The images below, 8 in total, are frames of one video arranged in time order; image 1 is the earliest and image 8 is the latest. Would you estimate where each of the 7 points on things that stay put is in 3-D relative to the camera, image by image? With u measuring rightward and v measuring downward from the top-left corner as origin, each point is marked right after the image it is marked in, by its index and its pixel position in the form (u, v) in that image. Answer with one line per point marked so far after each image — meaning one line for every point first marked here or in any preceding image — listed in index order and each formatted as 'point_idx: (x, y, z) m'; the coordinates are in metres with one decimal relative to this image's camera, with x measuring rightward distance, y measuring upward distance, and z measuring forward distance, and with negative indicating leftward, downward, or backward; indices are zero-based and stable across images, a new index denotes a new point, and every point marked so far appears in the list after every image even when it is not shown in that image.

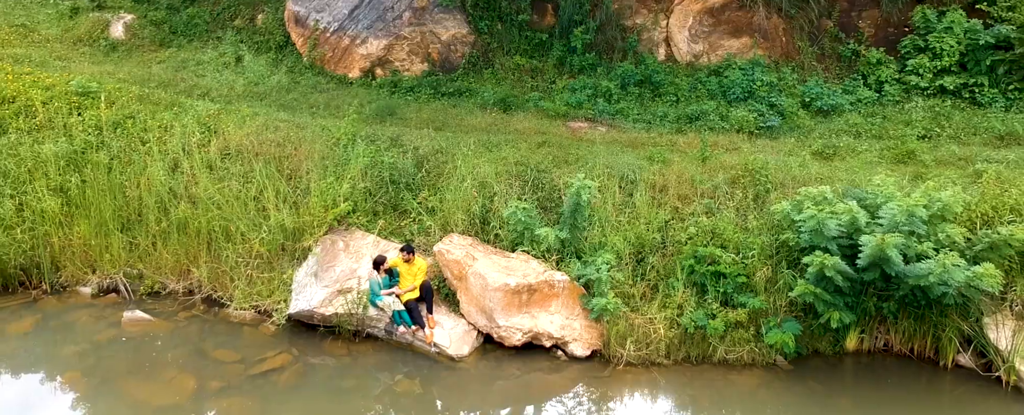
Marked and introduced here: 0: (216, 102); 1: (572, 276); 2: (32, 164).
0: (-3.5, +1.3, +7.3) m
1: (+0.5, -0.6, +5.2) m
2: (-4.6, +0.4, +5.9) m
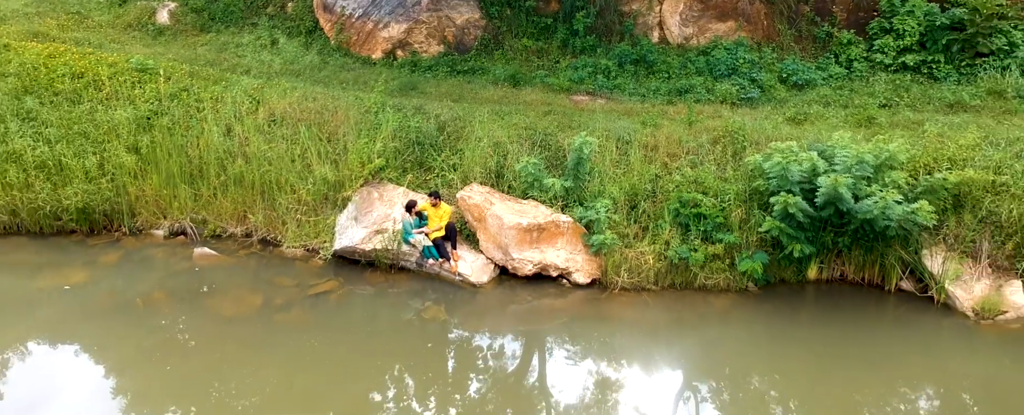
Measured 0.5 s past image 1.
0: (-3.4, +1.7, +8.2) m
1: (+0.6, -0.1, +6.1) m
2: (-4.4, +0.9, +6.8) m
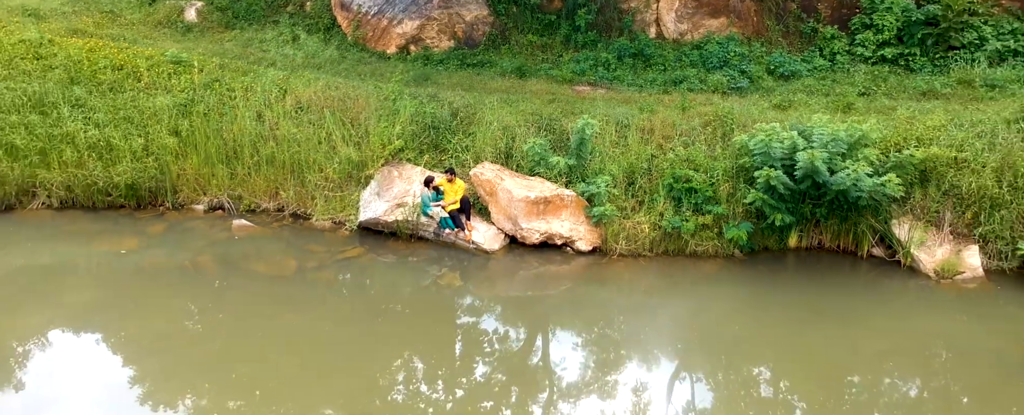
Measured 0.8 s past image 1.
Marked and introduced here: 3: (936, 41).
0: (-3.3, +2.0, +8.8) m
1: (+0.7, +0.2, +6.7) m
2: (-4.3, +1.1, +7.4) m
3: (+5.9, +2.3, +8.6) m
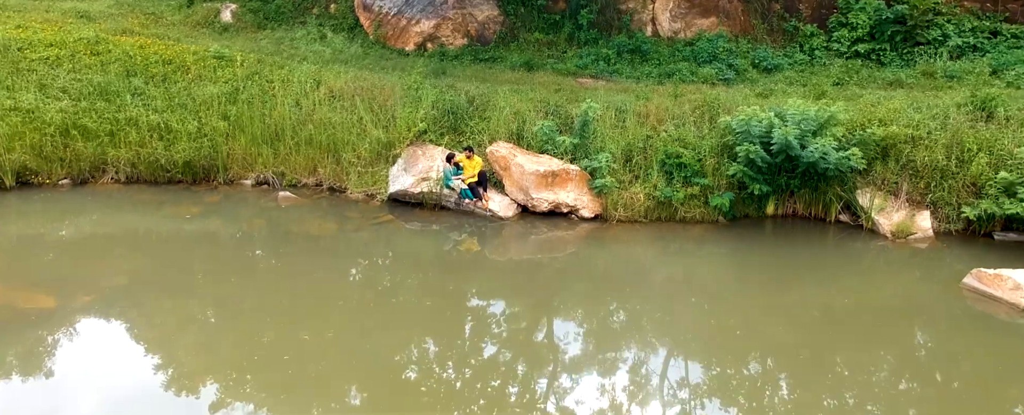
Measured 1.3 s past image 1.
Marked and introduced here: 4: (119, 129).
0: (-3.1, +2.3, +9.8) m
1: (+0.9, +0.5, +7.6) m
2: (-4.2, +1.4, +8.4) m
3: (+6.1, +2.6, +9.6) m
4: (-5.0, +1.0, +7.8) m
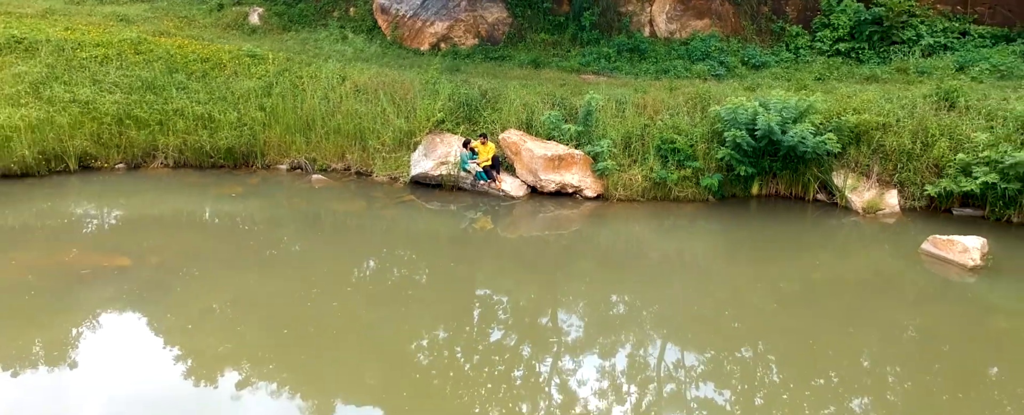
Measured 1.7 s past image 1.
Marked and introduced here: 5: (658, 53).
0: (-3.0, +2.5, +10.6) m
1: (+1.0, +0.7, +8.4) m
2: (-4.1, +1.7, +9.2) m
3: (+6.2, +2.9, +10.4) m
4: (-4.8, +1.3, +8.7) m
5: (+2.6, +2.8, +11.0) m
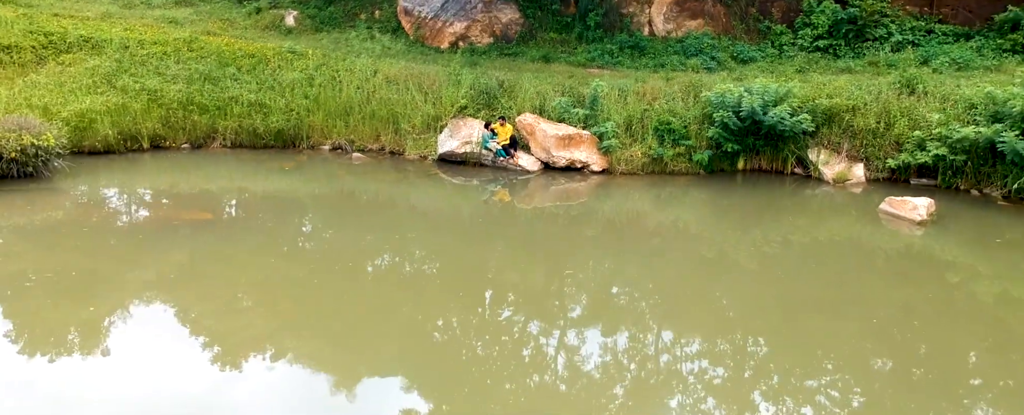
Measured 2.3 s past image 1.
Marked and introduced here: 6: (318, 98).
0: (-2.7, +2.9, +11.8) m
1: (+1.2, +1.2, +9.6) m
2: (-3.8, +2.1, +10.4) m
3: (+6.5, +3.2, +11.6) m
4: (-4.6, +1.6, +9.9) m
5: (+2.9, +3.1, +12.3) m
6: (-3.2, +1.8, +10.2) m
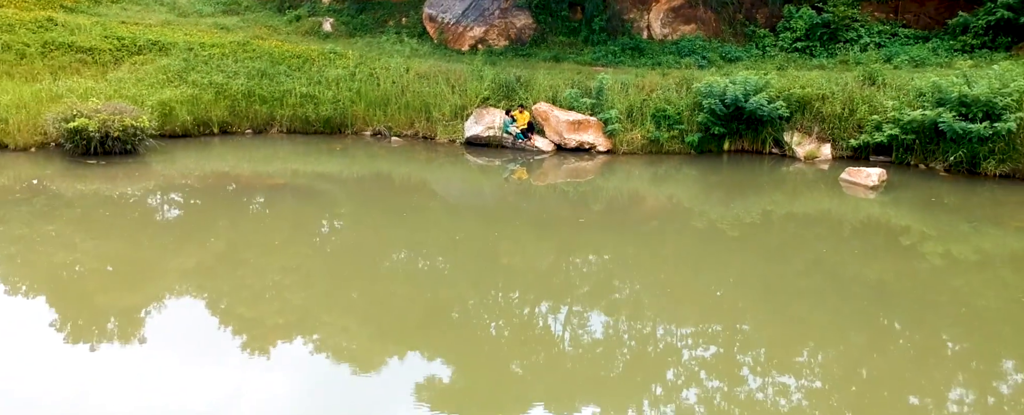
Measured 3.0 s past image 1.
0: (-2.4, +3.3, +13.4) m
1: (+1.6, +1.6, +11.2) m
2: (-3.5, +2.5, +12.0) m
3: (+6.8, +3.6, +13.2) m
4: (-4.3, +2.1, +11.5) m
5: (+3.2, +3.5, +13.8) m
6: (-2.9, +2.2, +11.8) m
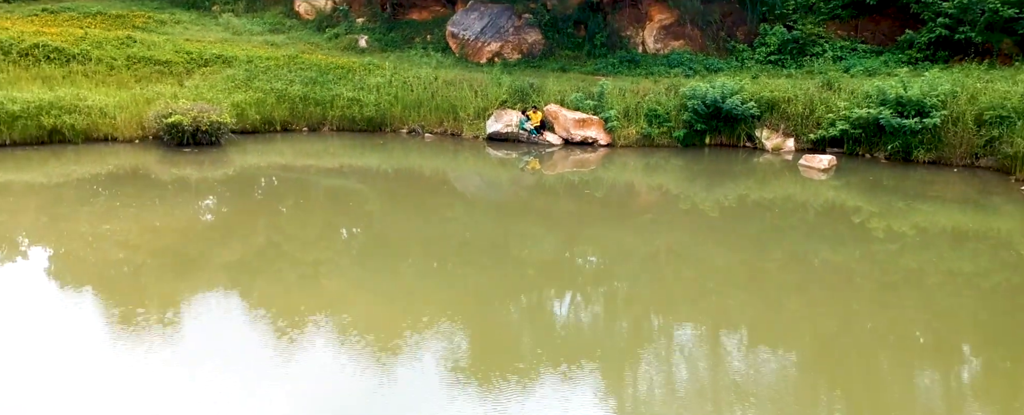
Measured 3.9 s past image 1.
0: (-2.1, +3.5, +15.6) m
1: (+1.9, +1.9, +13.2) m
2: (-3.2, +2.8, +14.1) m
3: (+7.1, +3.9, +15.3) m
4: (-4.0, +2.4, +13.6) m
5: (+3.5, +3.7, +15.9) m
6: (-2.6, +2.5, +13.9) m
